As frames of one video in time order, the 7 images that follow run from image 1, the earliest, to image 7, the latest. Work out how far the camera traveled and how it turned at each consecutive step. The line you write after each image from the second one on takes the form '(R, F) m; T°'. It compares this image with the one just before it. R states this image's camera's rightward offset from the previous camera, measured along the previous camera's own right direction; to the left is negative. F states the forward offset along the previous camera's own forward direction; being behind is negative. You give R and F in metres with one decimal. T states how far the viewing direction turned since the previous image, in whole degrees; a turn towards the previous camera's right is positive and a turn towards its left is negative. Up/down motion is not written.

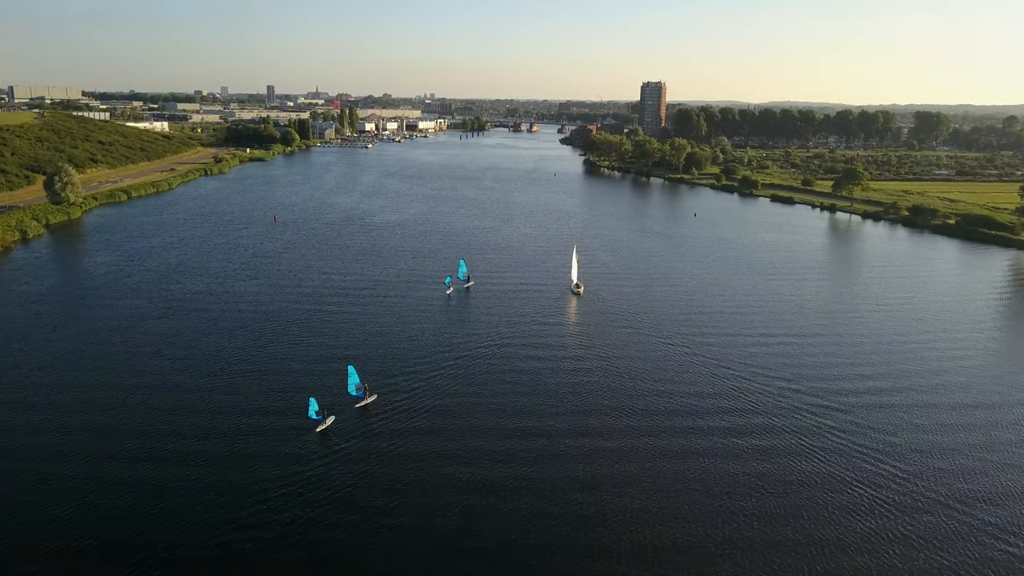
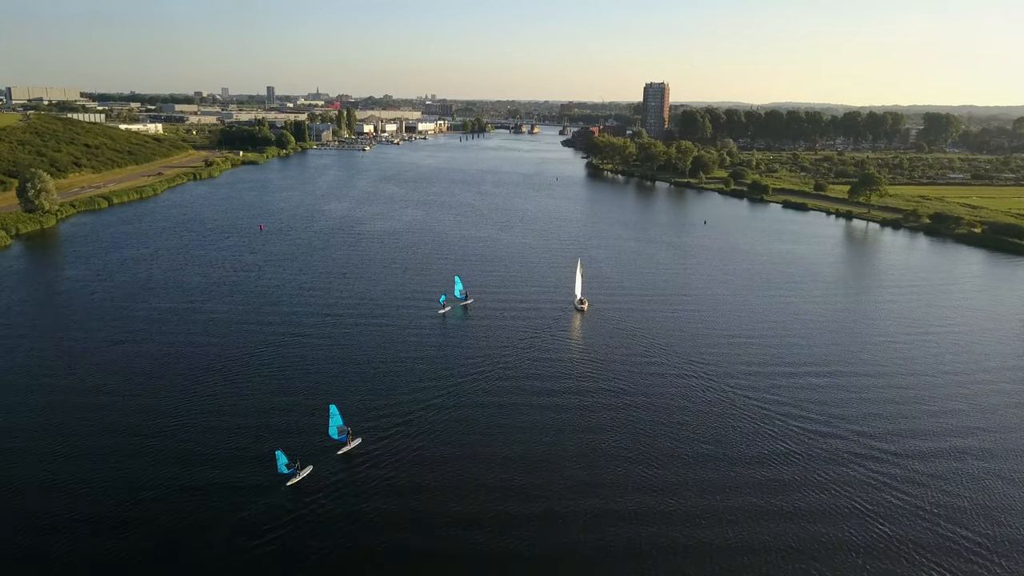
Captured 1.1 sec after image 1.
(+0.1, +1.4) m; 0°
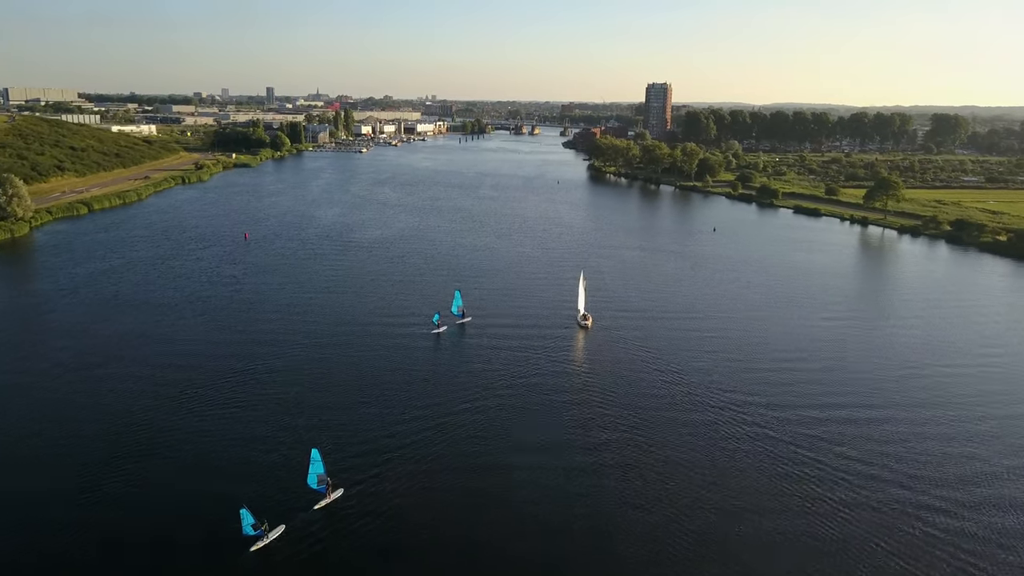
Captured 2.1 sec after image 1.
(+0.1, +1.2) m; 0°
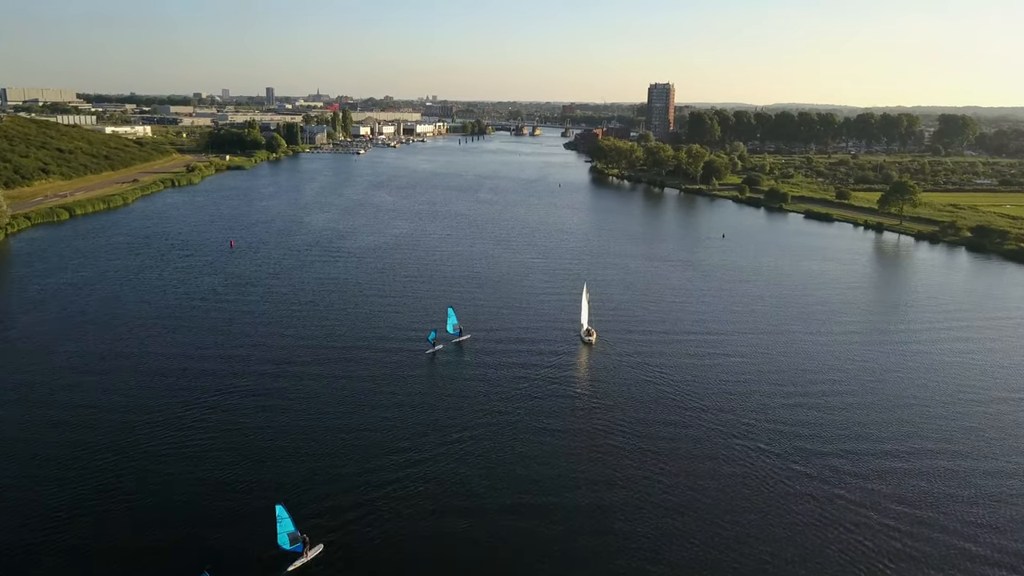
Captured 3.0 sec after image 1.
(0.0, +1.1) m; 0°
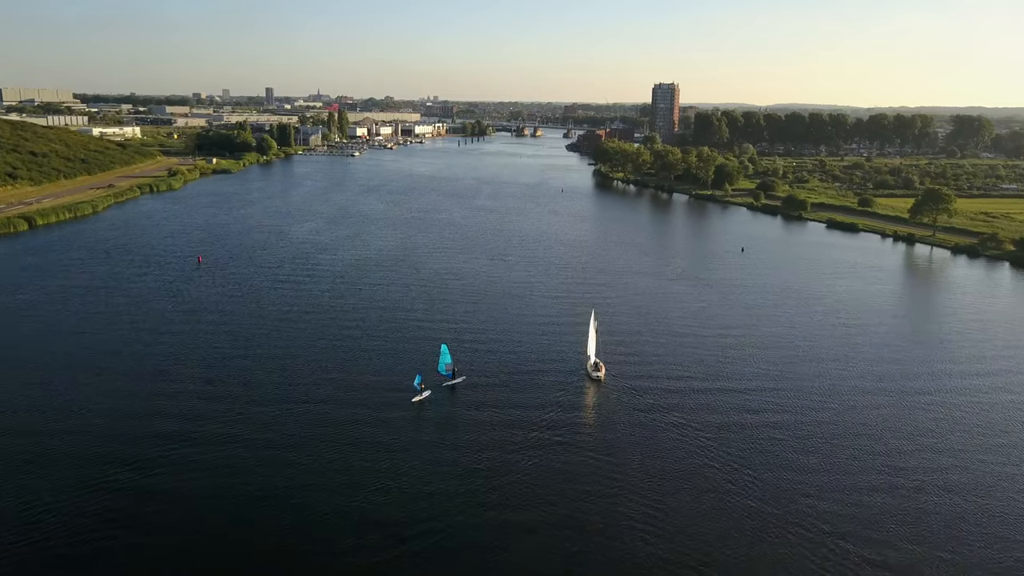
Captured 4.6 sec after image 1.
(+0.1, +2.0) m; 0°
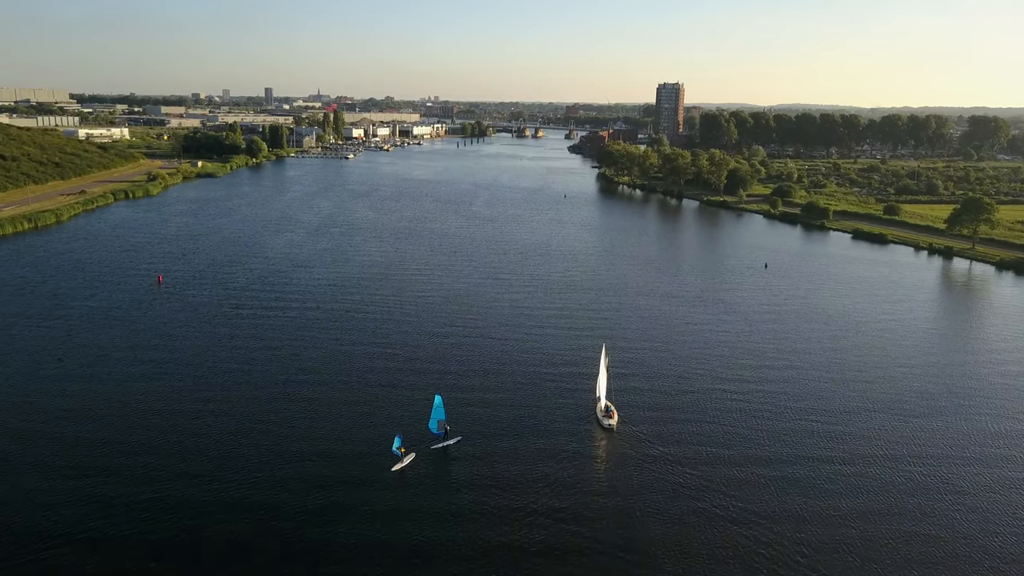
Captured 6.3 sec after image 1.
(+0.1, +2.0) m; 0°
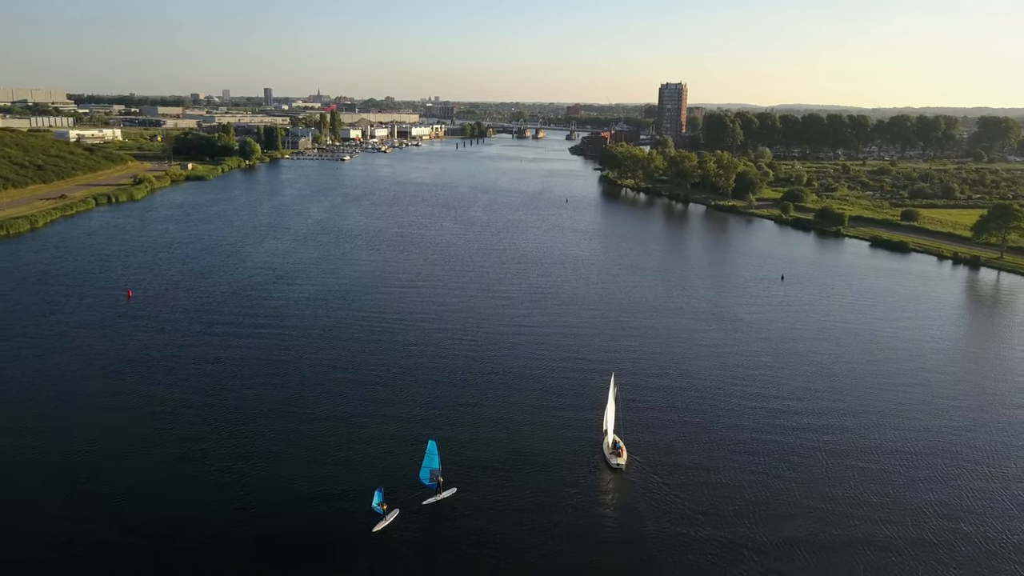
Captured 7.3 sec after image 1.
(0.0, +1.2) m; 0°
